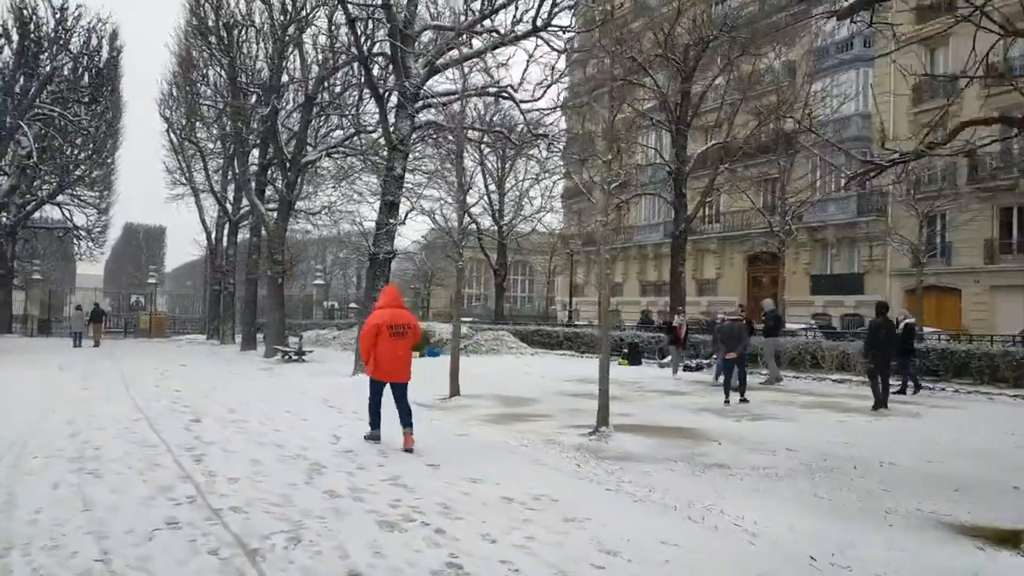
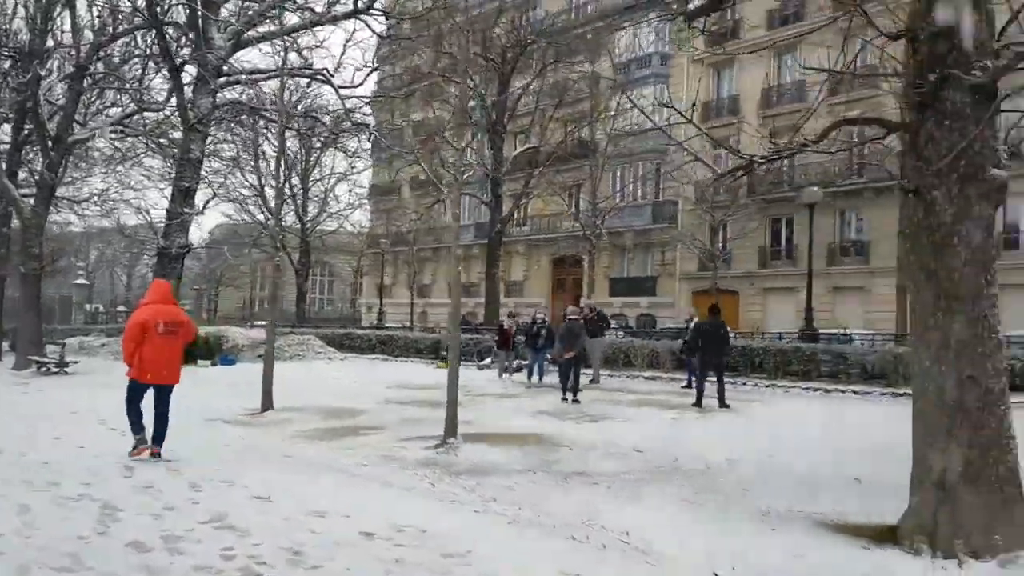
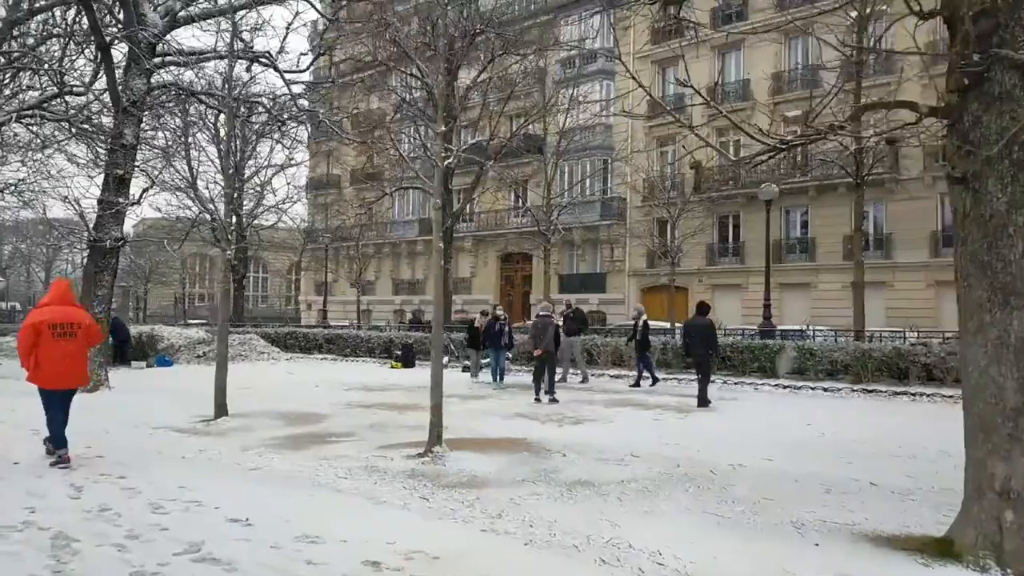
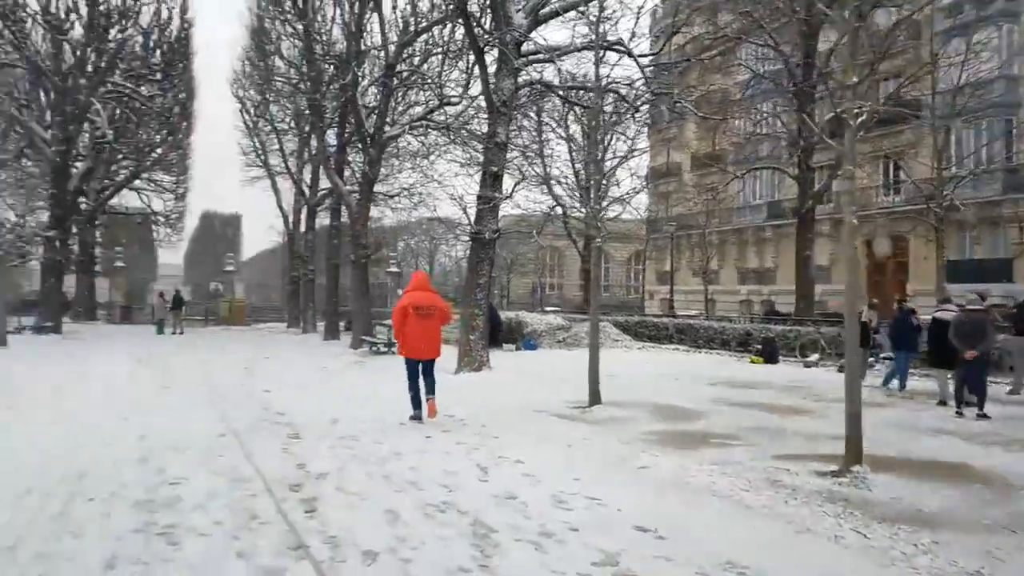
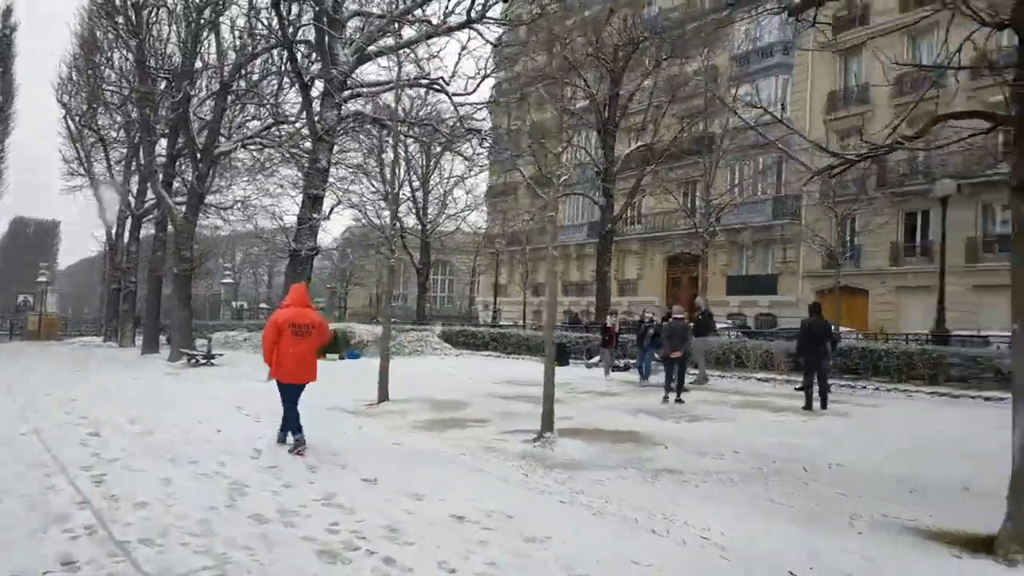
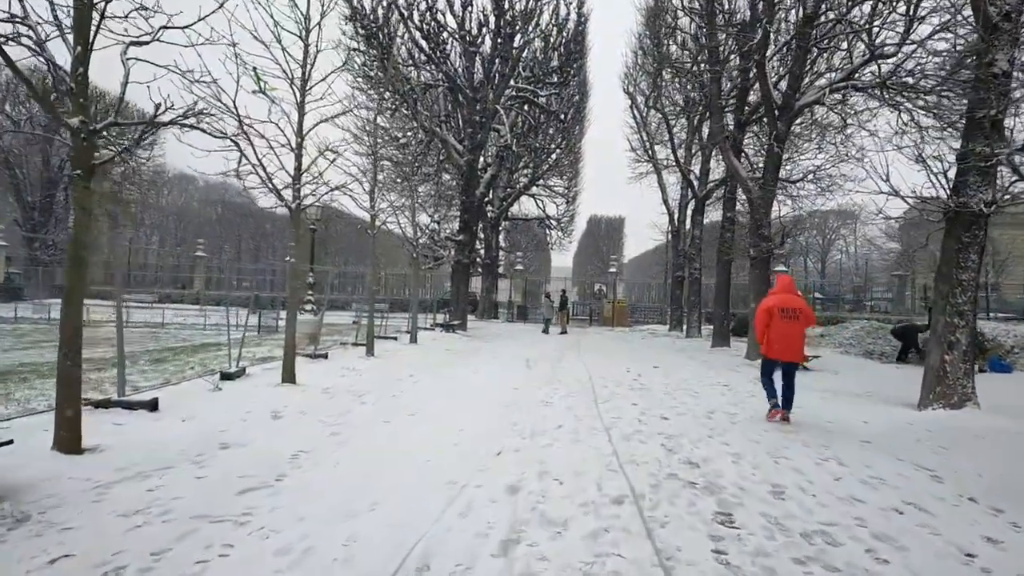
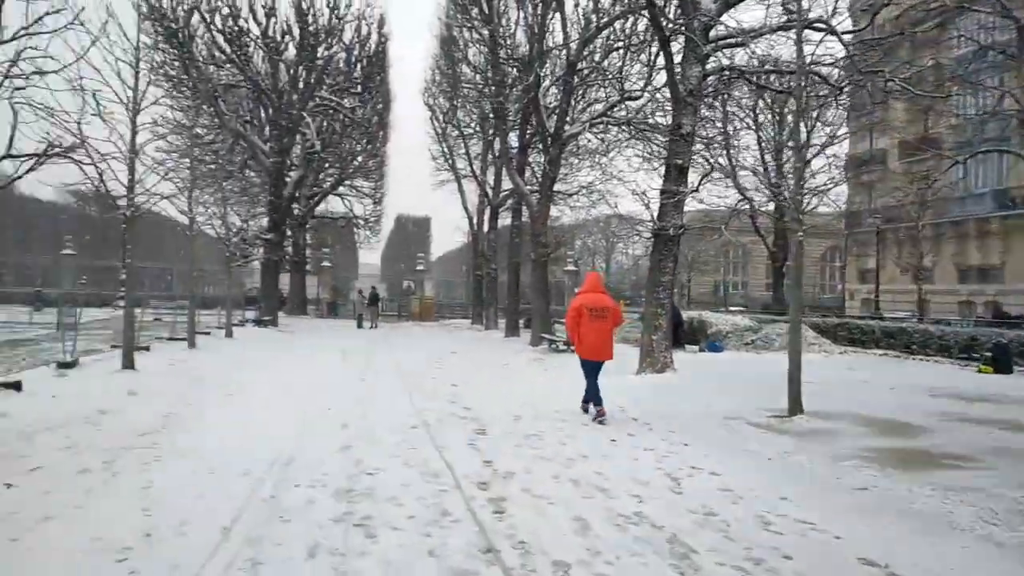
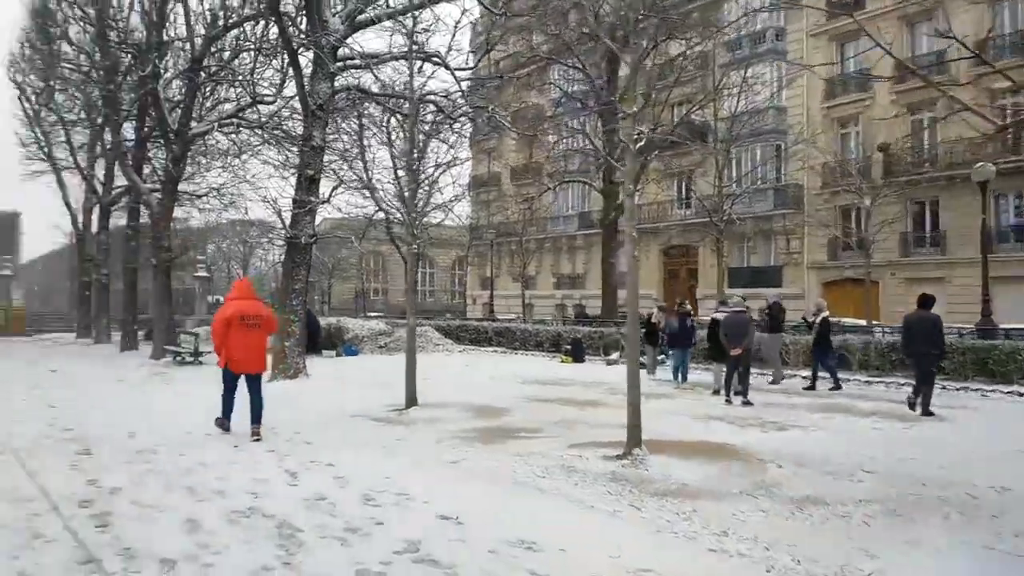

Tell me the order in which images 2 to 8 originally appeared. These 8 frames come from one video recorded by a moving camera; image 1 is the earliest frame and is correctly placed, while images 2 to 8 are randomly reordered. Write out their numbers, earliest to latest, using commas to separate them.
5, 2, 3, 8, 4, 7, 6
